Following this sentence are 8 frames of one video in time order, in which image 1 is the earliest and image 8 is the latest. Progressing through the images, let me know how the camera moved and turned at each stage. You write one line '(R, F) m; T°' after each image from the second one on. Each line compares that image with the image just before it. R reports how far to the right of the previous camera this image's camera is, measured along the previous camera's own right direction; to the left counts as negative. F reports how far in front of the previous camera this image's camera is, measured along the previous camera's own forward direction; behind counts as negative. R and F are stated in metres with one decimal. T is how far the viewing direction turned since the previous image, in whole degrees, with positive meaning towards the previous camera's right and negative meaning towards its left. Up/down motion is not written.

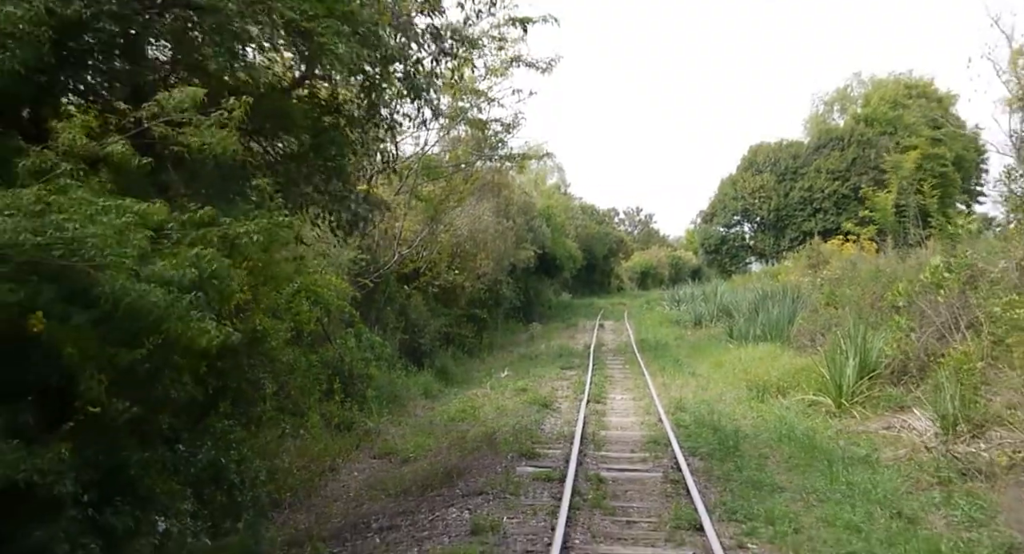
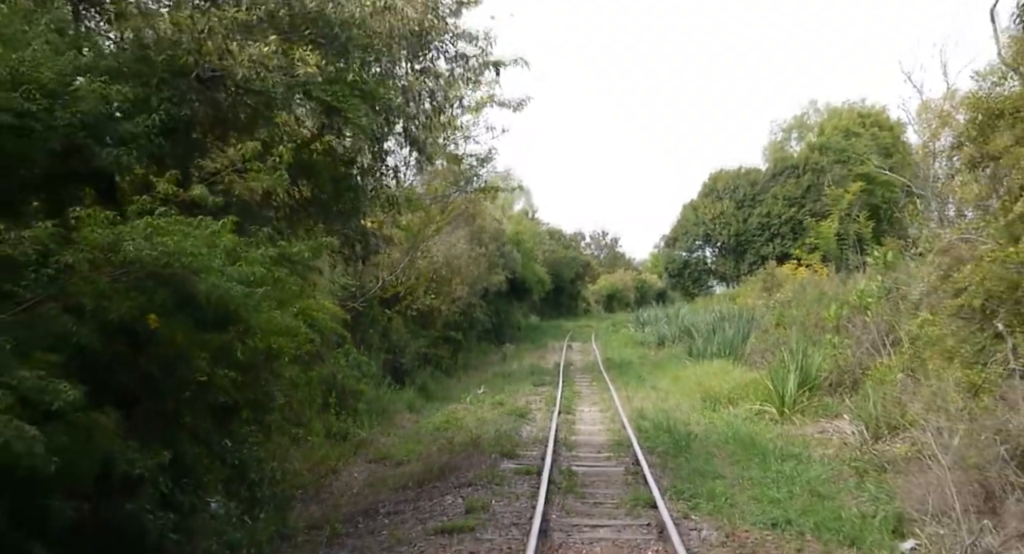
(-0.2, -1.5) m; +2°
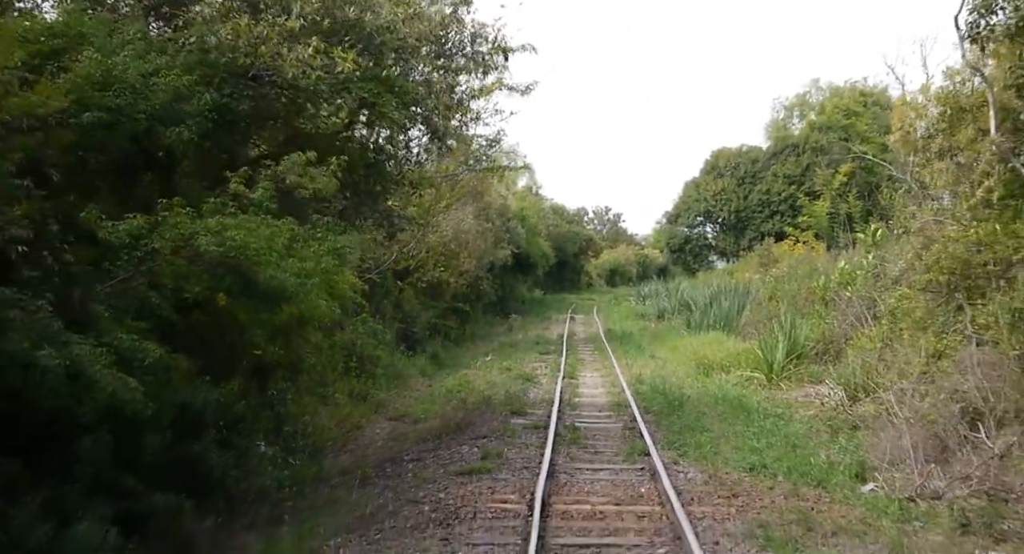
(-0.1, -1.0) m; 0°
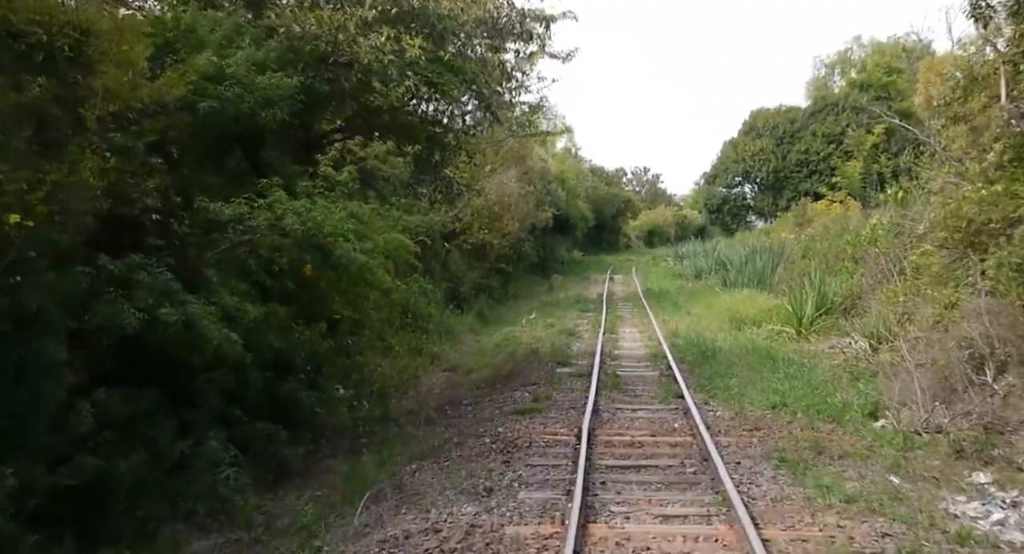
(-0.1, -1.1) m; -3°
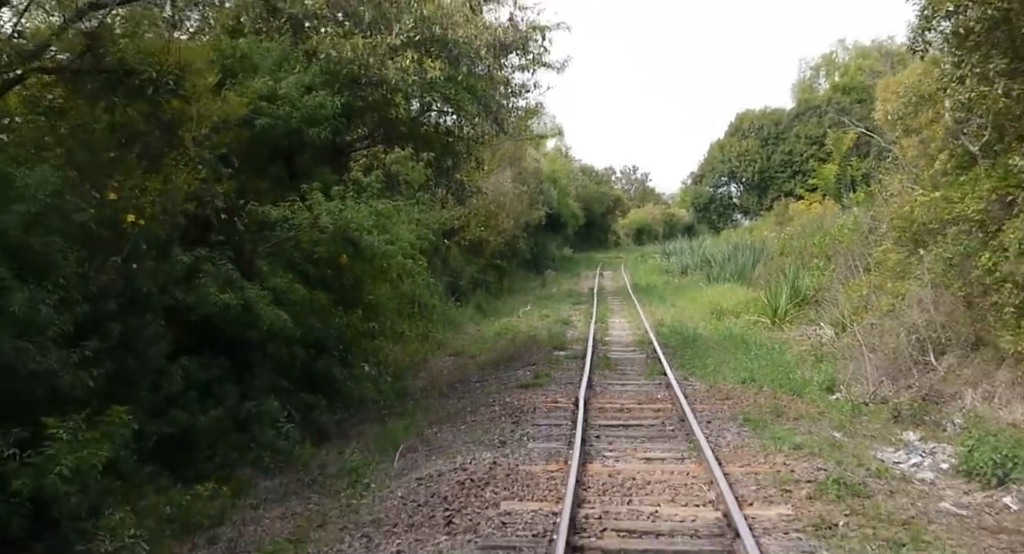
(-0.2, -1.4) m; +1°
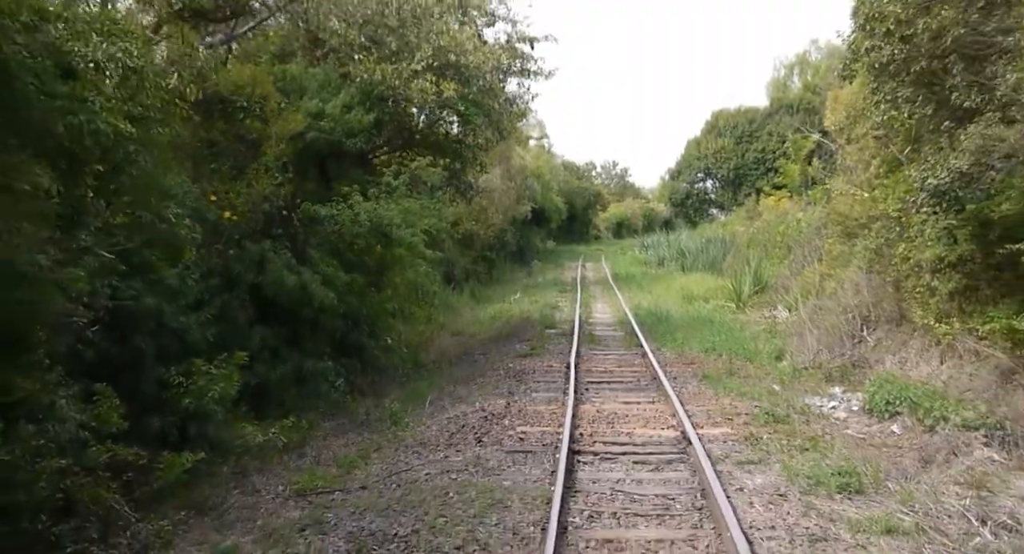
(-0.3, -2.1) m; +1°
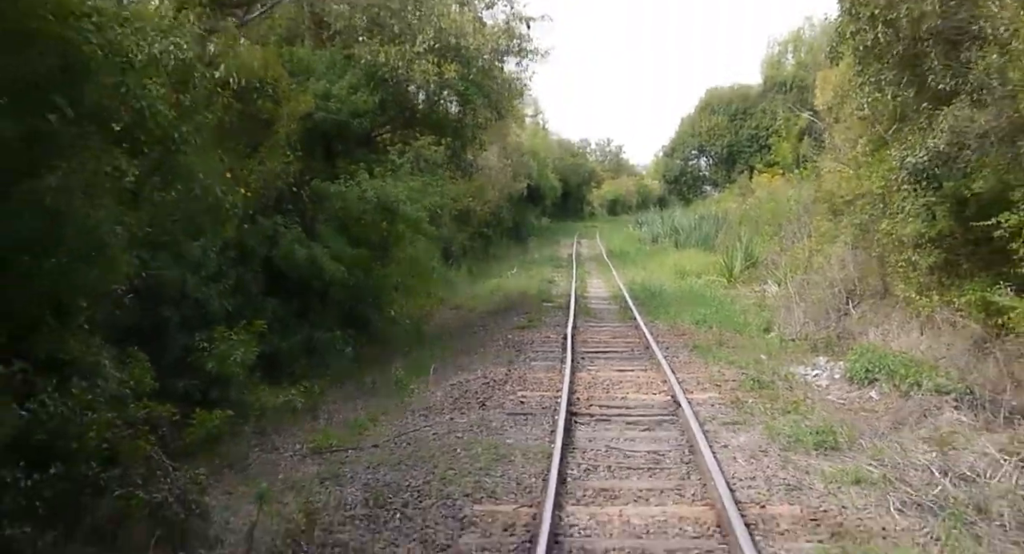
(-0.1, -0.5) m; 0°
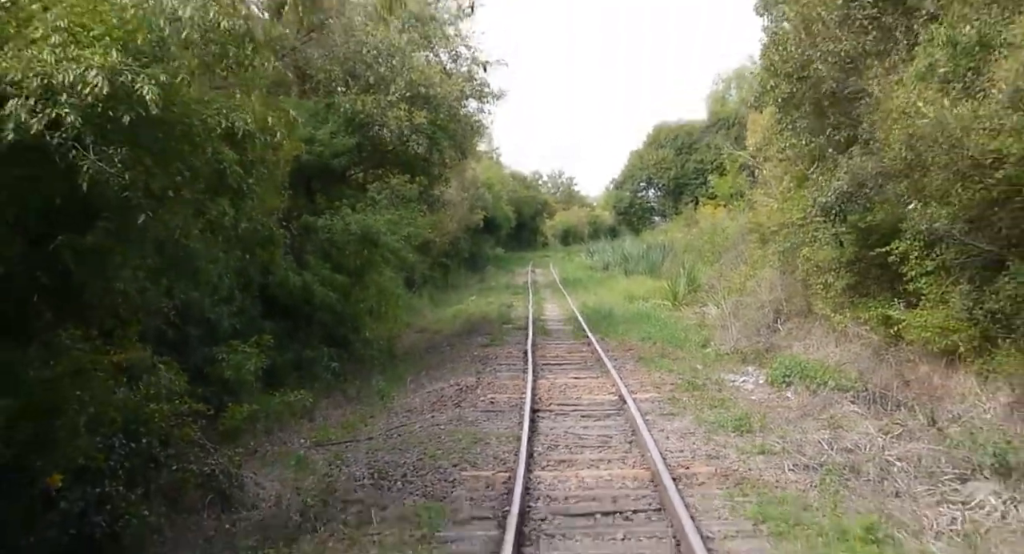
(-0.2, -1.5) m; +3°
